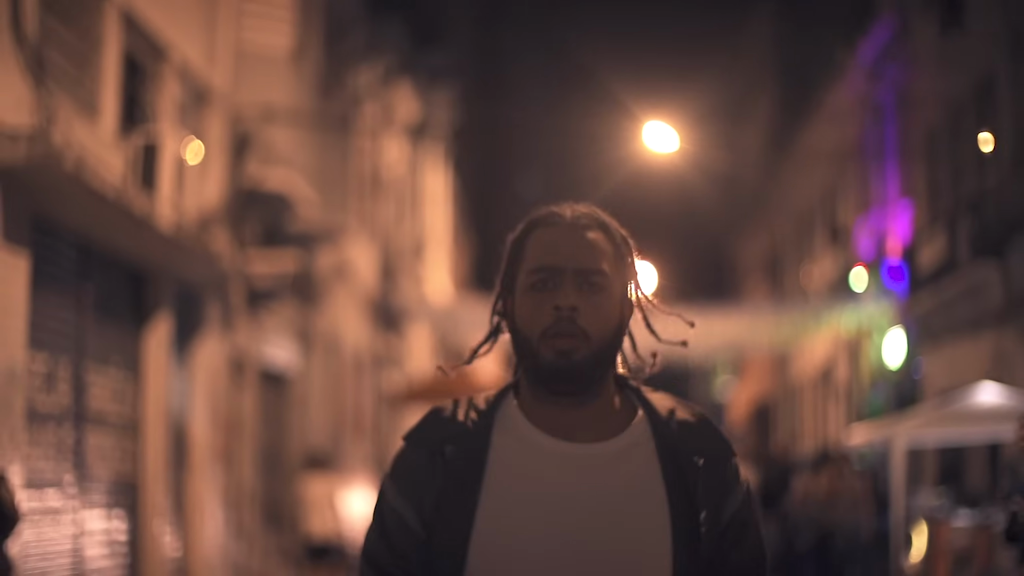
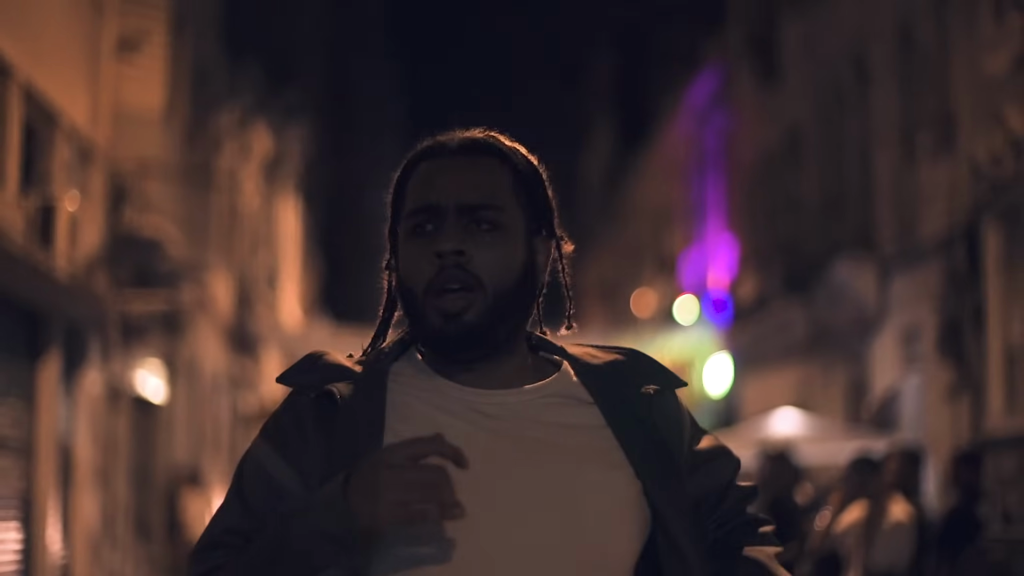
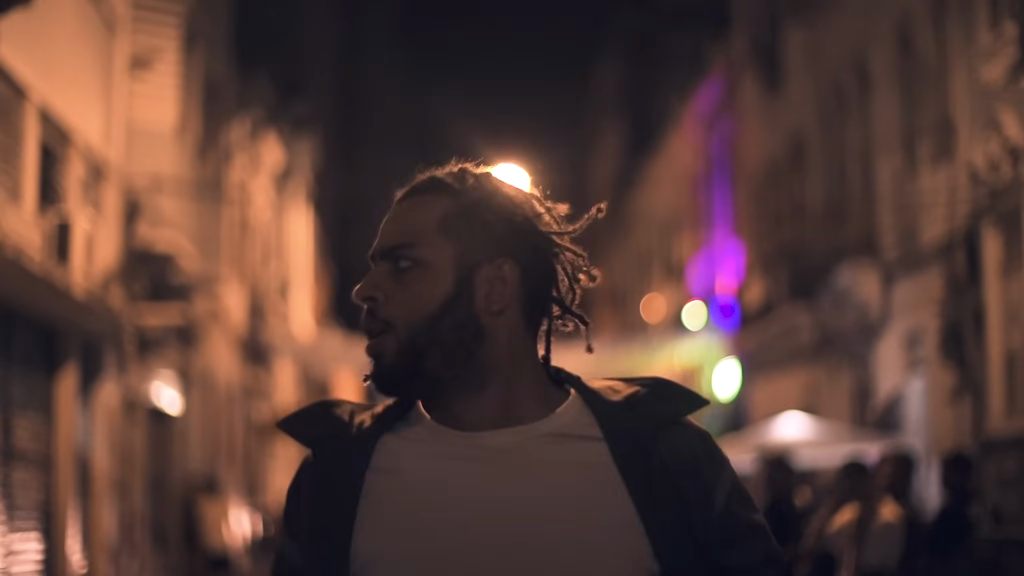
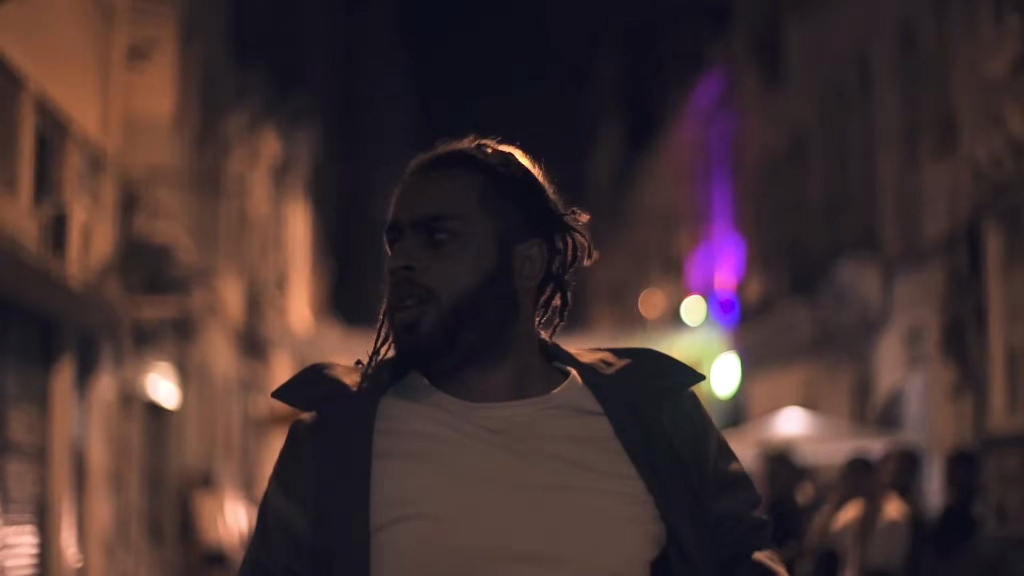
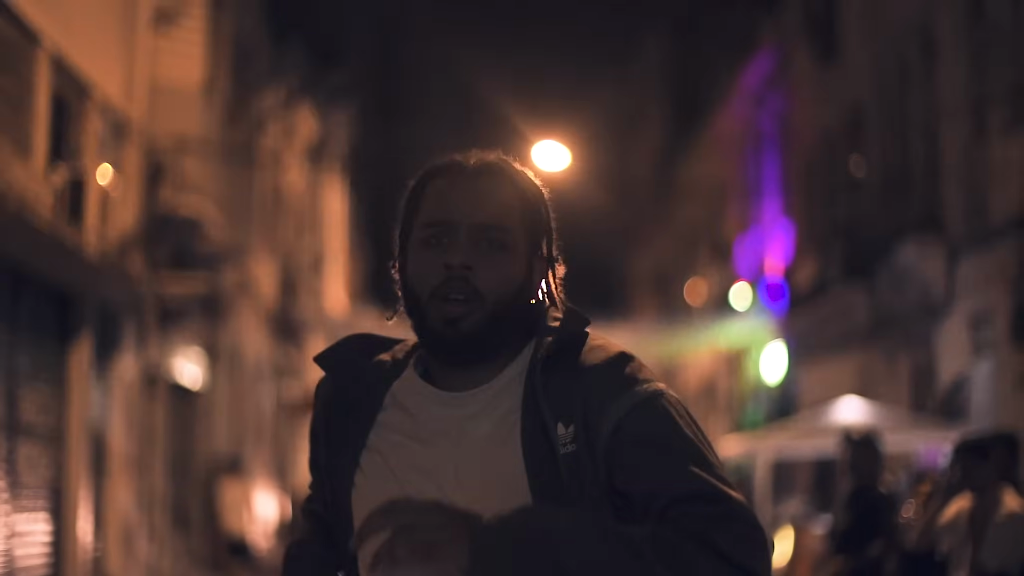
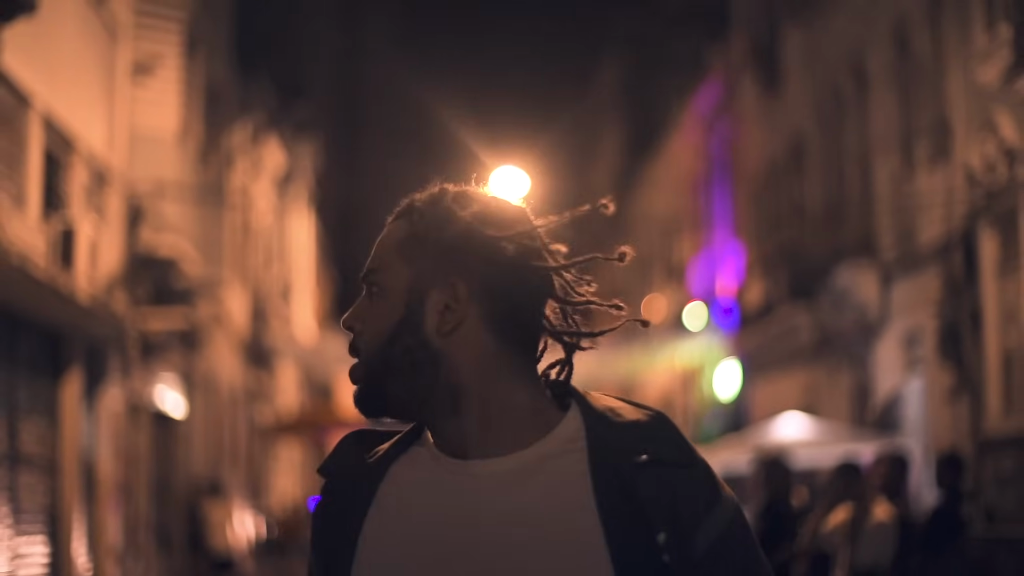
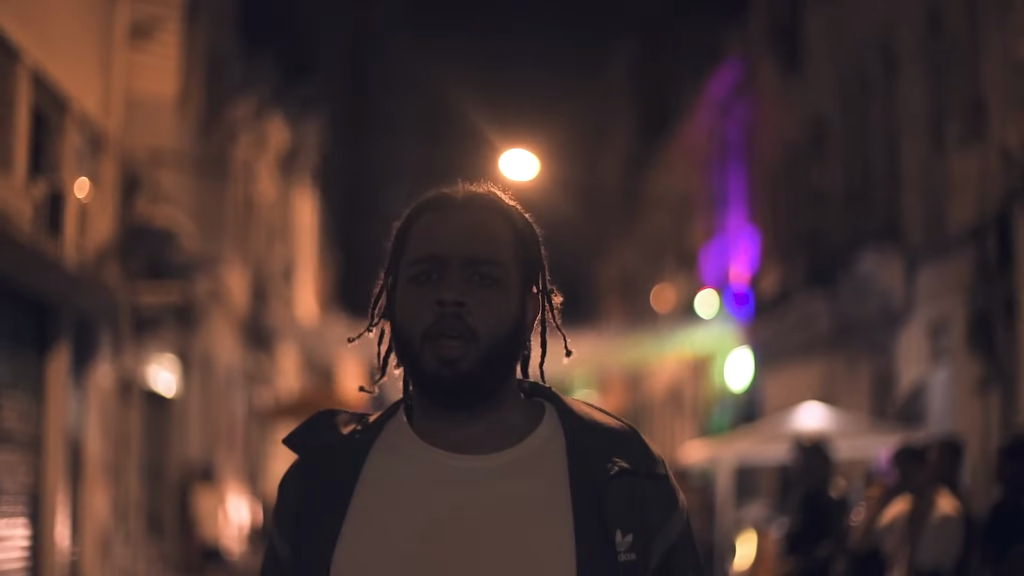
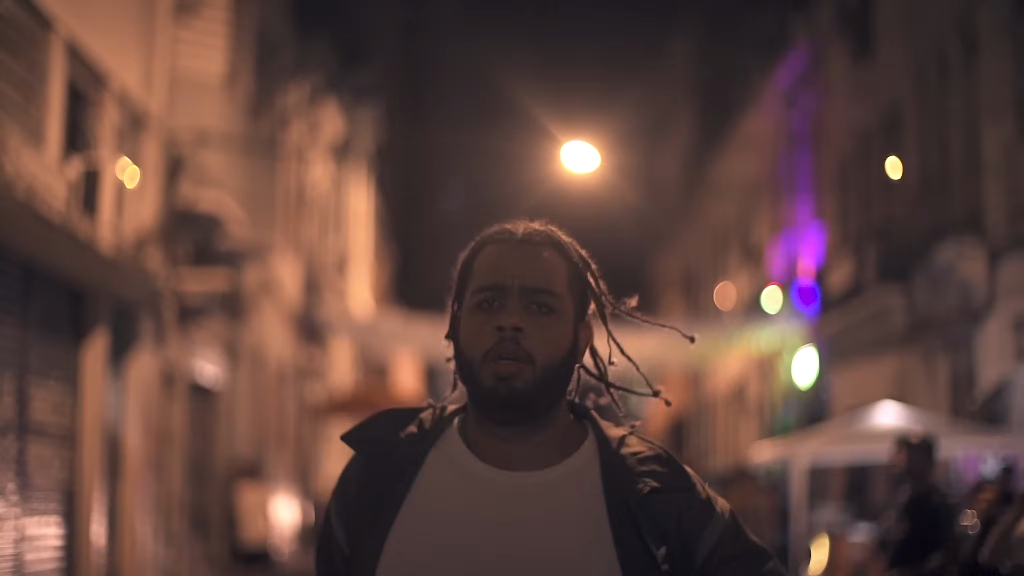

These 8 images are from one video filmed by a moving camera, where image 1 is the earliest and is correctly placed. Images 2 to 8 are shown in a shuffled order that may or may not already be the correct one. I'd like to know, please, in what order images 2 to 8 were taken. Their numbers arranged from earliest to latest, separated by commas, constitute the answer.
8, 5, 7, 2, 4, 3, 6
